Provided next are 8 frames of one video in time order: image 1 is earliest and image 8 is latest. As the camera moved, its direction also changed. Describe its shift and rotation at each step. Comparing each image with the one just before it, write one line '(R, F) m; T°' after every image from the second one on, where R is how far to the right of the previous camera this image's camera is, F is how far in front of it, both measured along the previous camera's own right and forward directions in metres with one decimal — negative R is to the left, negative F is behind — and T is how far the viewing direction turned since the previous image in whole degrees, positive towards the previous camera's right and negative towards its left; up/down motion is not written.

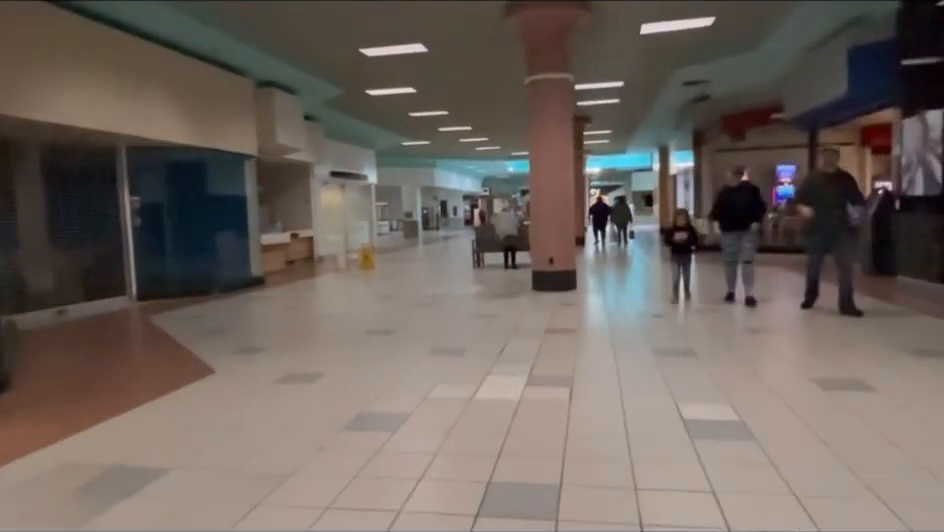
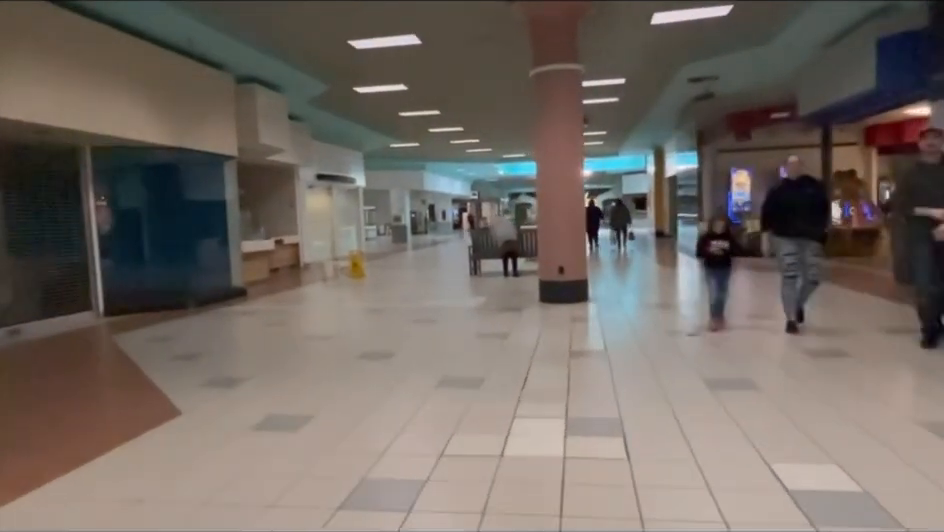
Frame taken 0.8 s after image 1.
(-0.2, +0.8) m; +1°
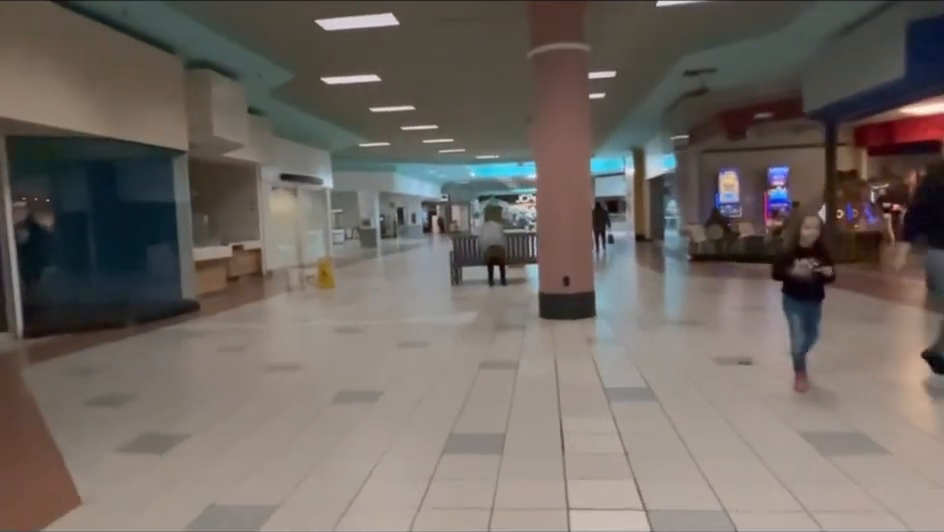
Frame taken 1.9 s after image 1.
(-0.3, +1.2) m; +3°
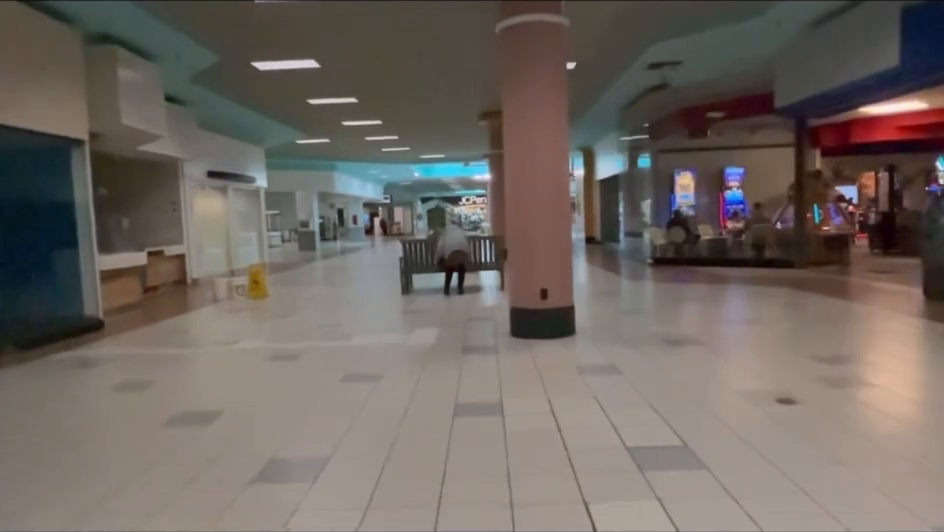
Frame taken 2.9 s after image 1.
(-0.2, +1.1) m; +5°
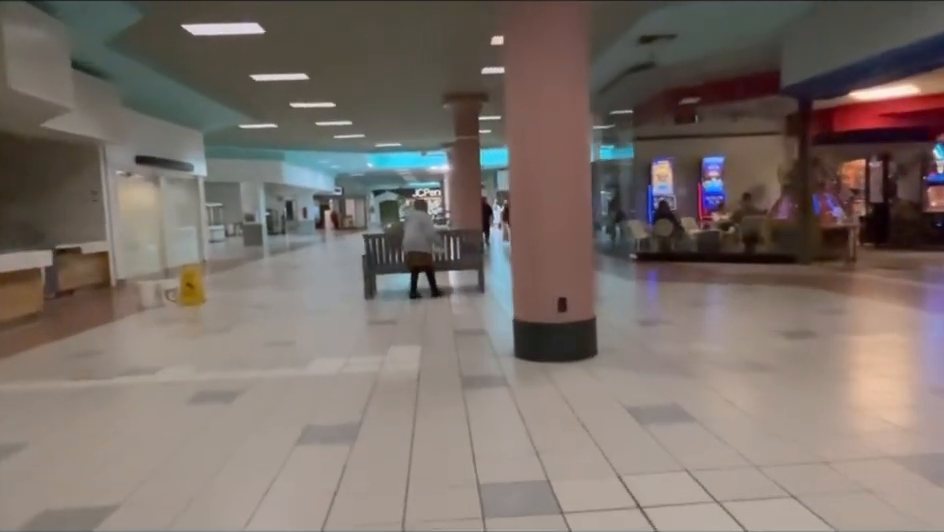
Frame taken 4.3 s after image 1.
(-0.3, +1.4) m; +4°
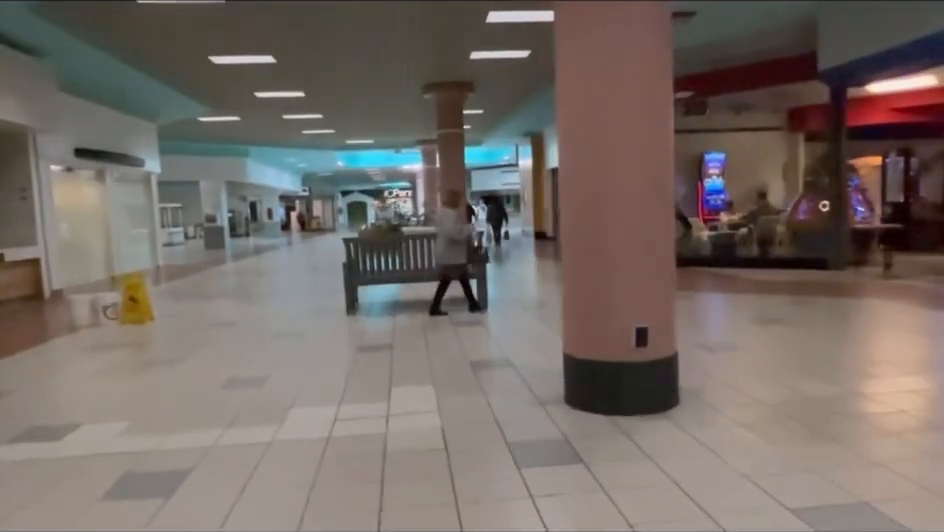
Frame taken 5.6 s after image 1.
(-0.4, +1.4) m; +3°
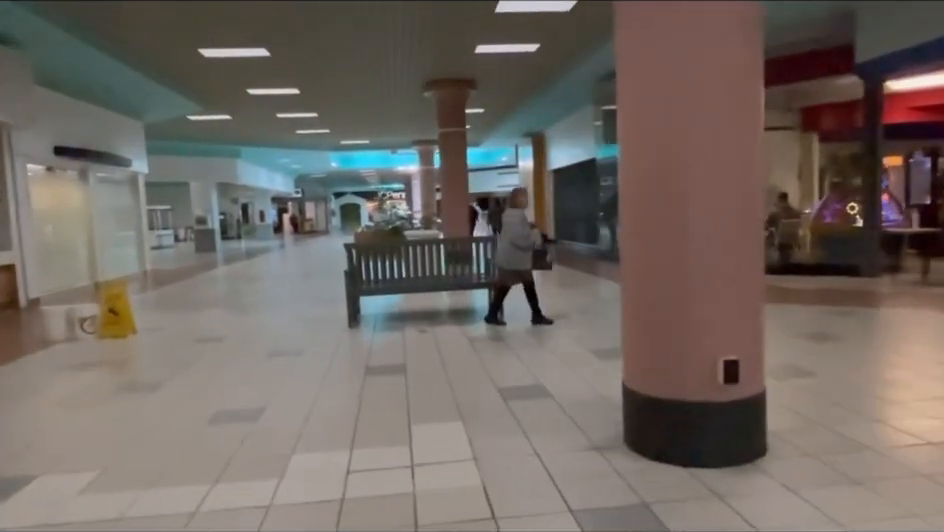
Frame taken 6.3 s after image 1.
(-0.2, +0.7) m; +1°
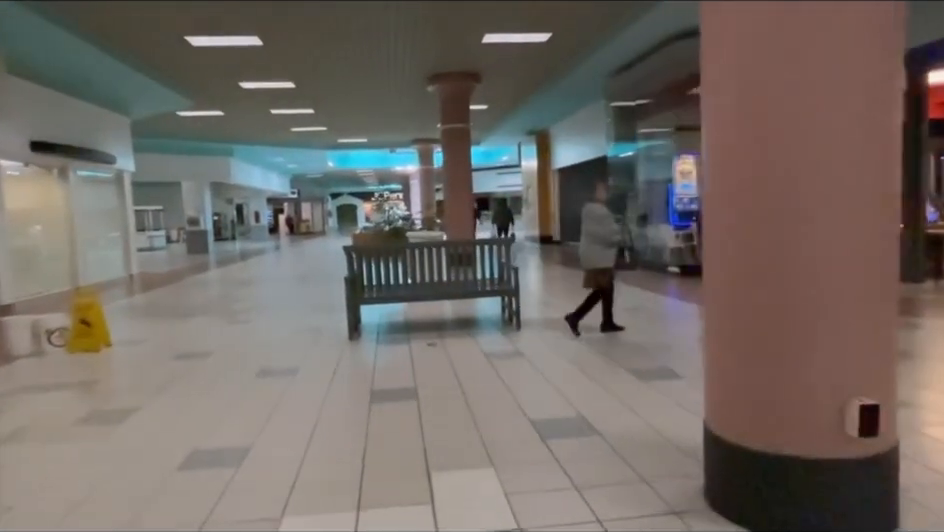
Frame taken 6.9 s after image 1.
(-0.2, +0.7) m; 0°
